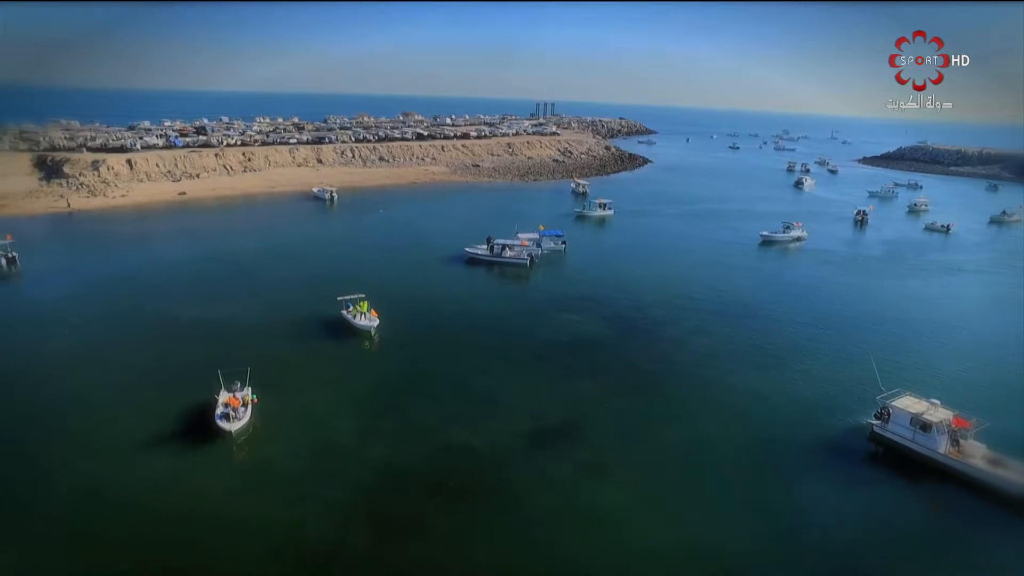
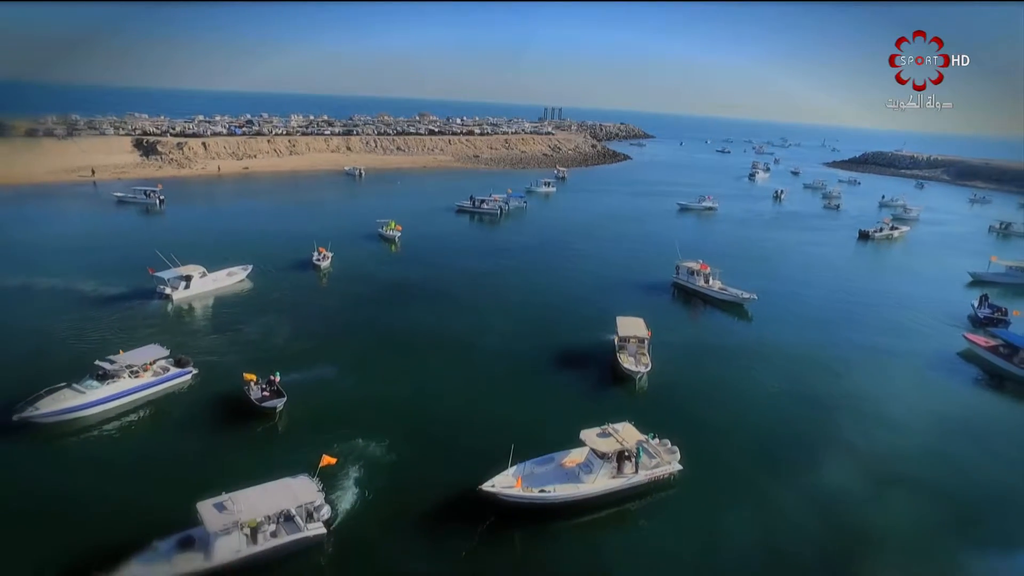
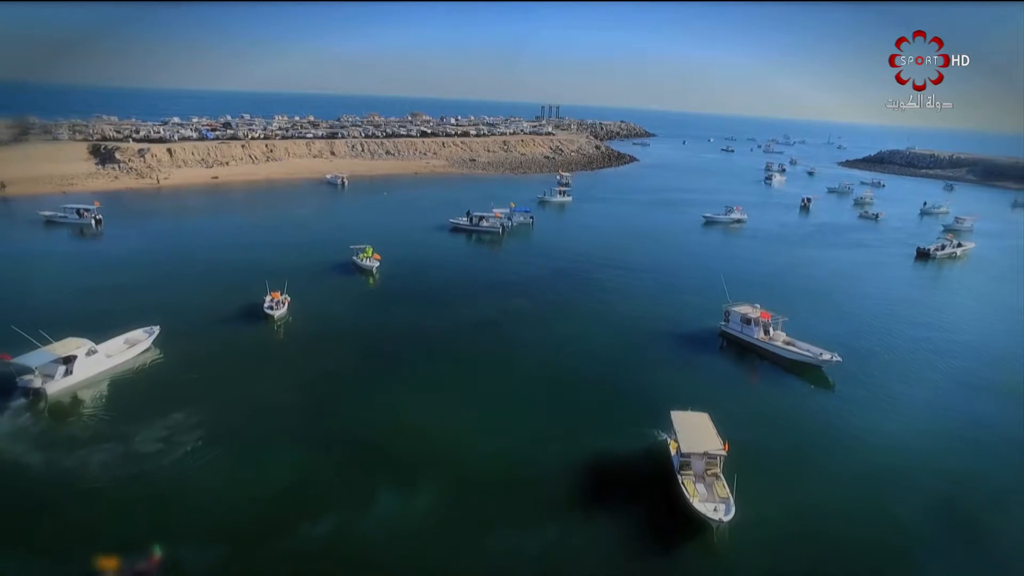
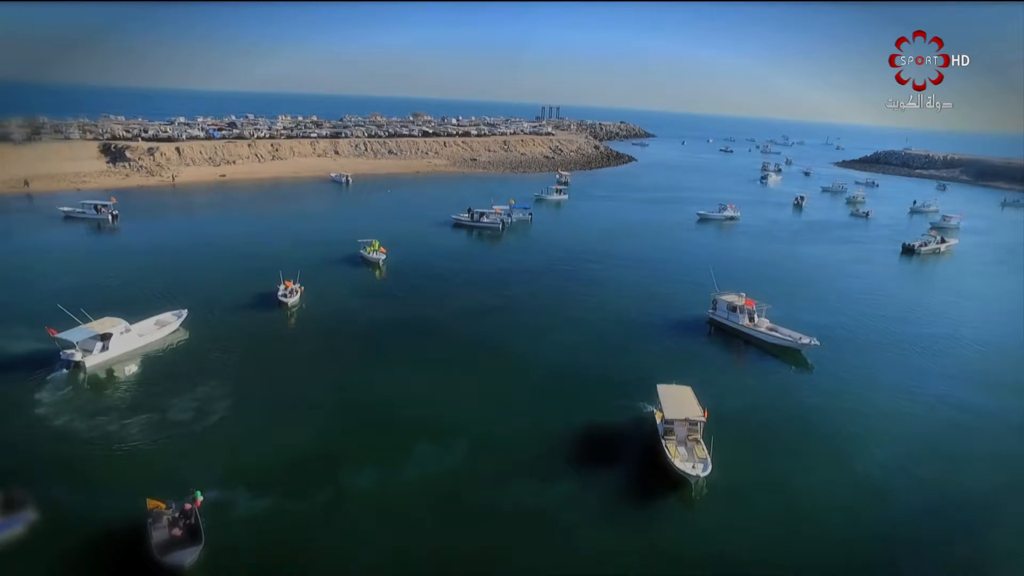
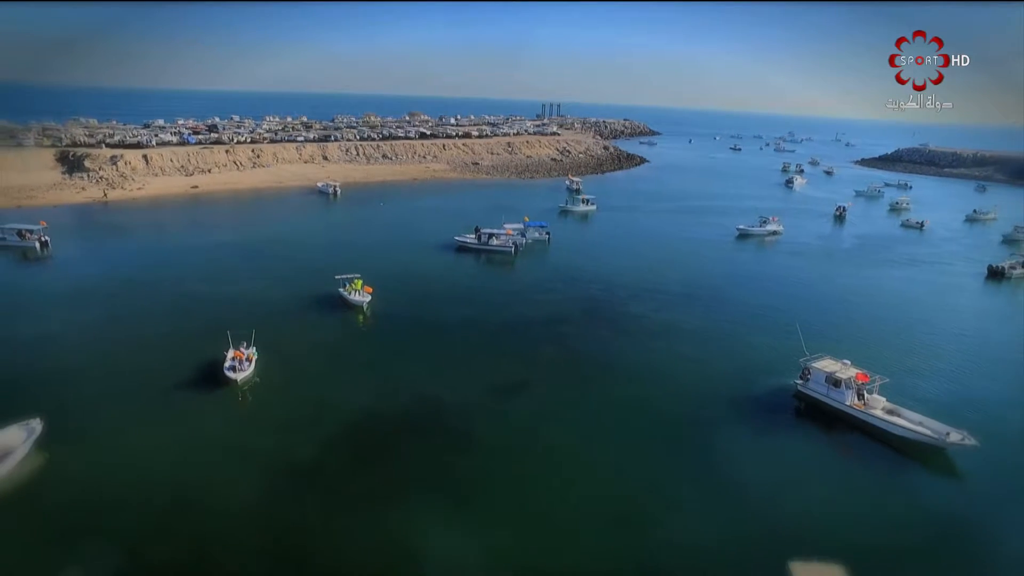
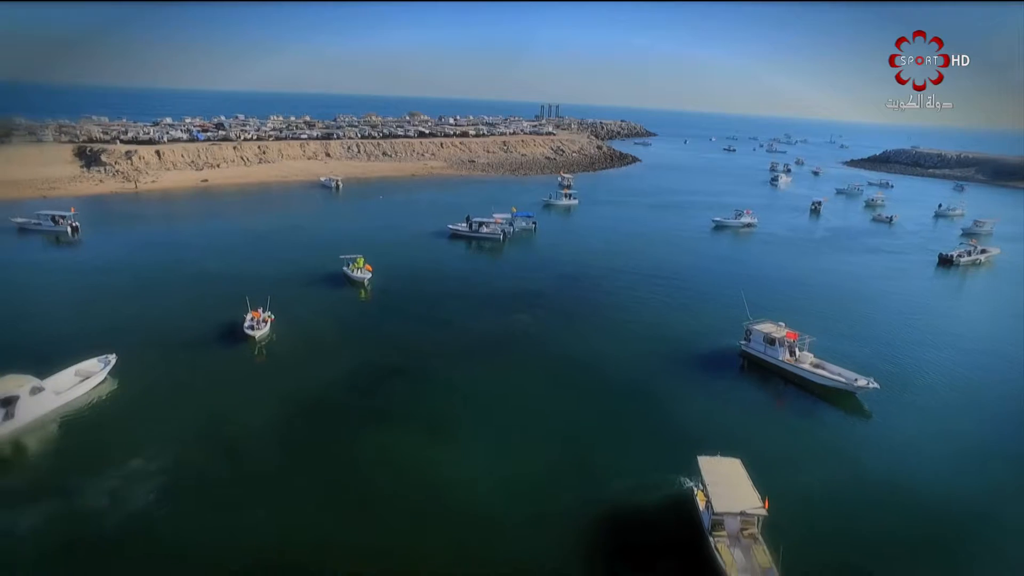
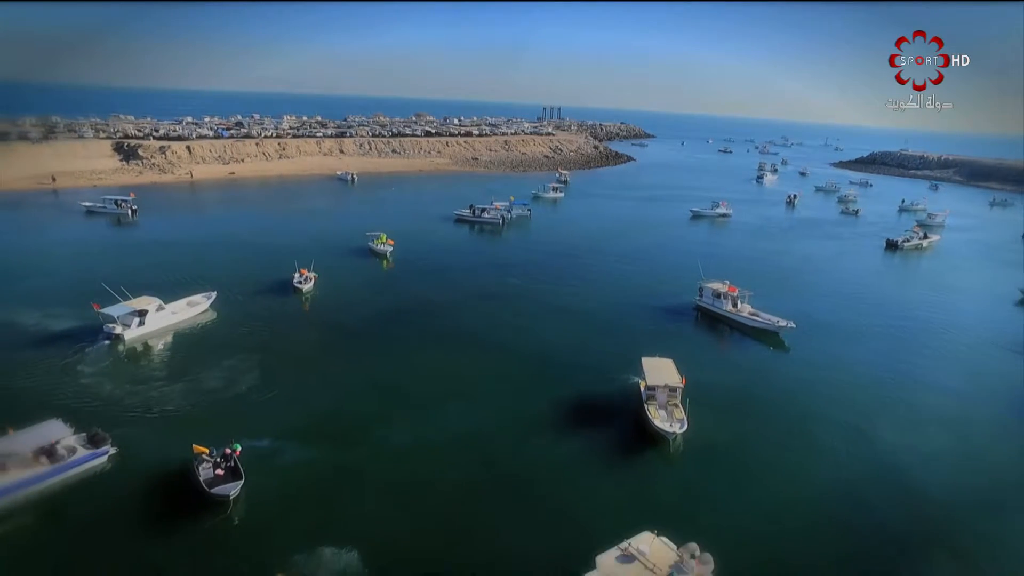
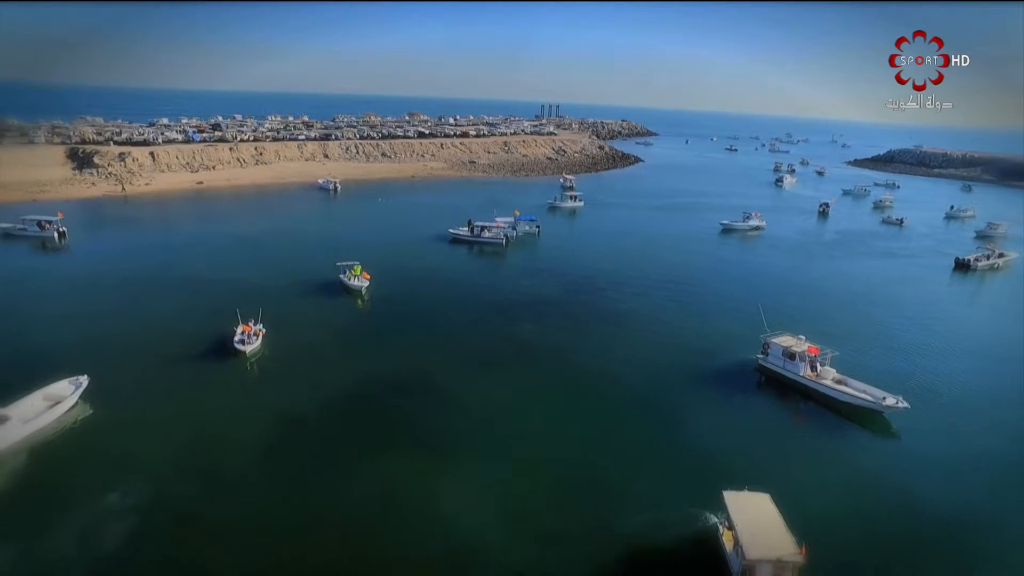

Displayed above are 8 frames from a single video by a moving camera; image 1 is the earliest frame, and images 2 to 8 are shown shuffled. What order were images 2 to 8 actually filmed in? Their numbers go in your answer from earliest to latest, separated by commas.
5, 8, 6, 3, 4, 7, 2
